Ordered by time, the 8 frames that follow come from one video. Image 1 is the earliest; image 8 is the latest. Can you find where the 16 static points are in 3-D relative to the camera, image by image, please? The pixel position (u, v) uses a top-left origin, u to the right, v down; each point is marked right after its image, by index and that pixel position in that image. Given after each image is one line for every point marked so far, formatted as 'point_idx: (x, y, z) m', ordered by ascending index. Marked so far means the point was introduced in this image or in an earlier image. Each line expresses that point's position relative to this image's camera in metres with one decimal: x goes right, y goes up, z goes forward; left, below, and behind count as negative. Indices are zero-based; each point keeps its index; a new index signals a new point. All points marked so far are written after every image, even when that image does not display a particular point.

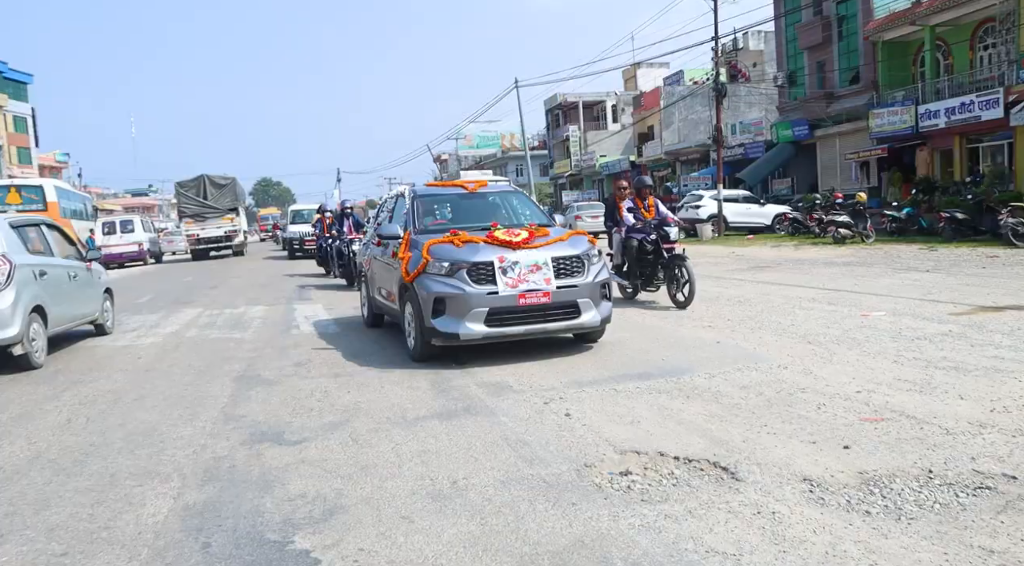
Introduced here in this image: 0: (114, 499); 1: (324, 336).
0: (-2.1, -1.1, +4.1) m
1: (-2.2, -0.7, +9.7) m
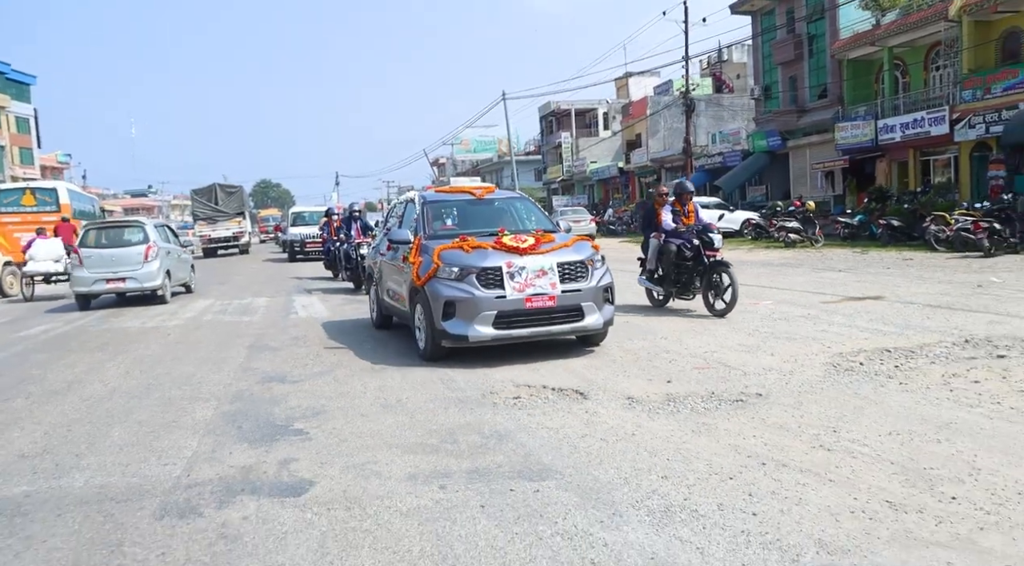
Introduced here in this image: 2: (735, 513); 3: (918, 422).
0: (-2.6, -0.9, +6.2) m
1: (-2.8, -0.6, +11.8) m
2: (+1.0, -1.0, +3.6) m
3: (+2.6, -0.9, +5.1) m
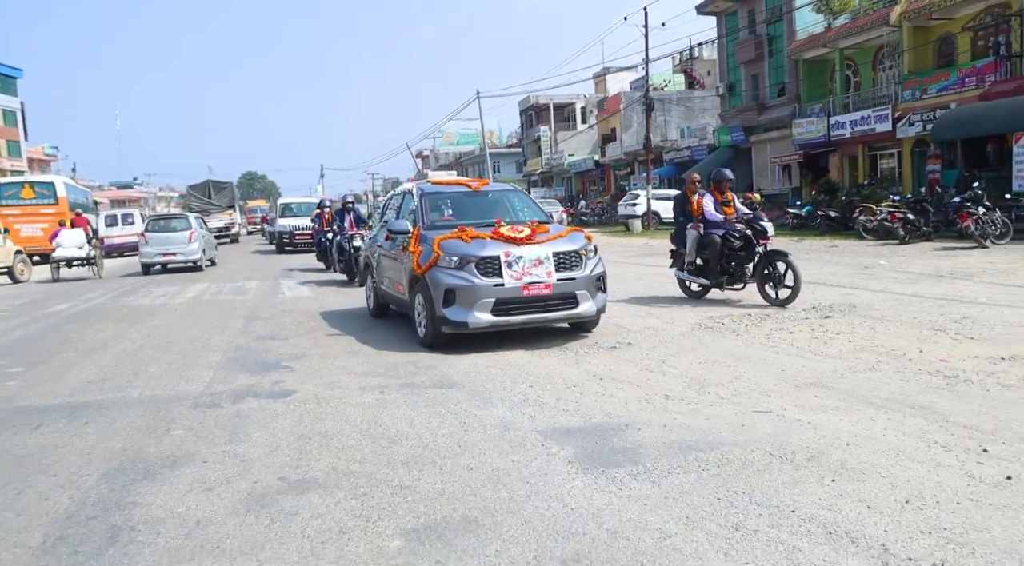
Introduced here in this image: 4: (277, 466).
0: (-3.3, -0.7, +8.2) m
1: (-3.6, -0.3, +13.8) m
2: (+0.4, -0.8, +5.7) m
3: (+1.9, -0.7, +7.2) m
4: (-1.3, -1.0, +4.4) m
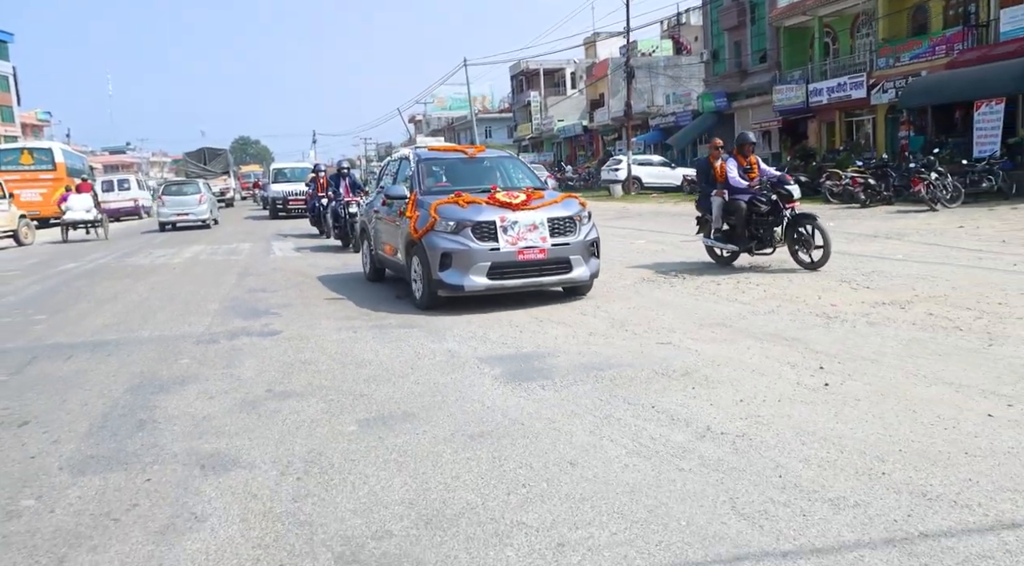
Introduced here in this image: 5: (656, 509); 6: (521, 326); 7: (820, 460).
0: (-3.8, -0.2, +9.3) m
1: (-4.0, +0.4, +14.9) m
2: (-0.1, -0.5, +6.8) m
3: (+1.5, -0.2, +8.4) m
4: (-1.7, -0.7, +5.6) m
5: (+0.6, -0.9, +3.2) m
6: (+0.1, -0.4, +7.3) m
7: (+1.4, -0.8, +3.7) m
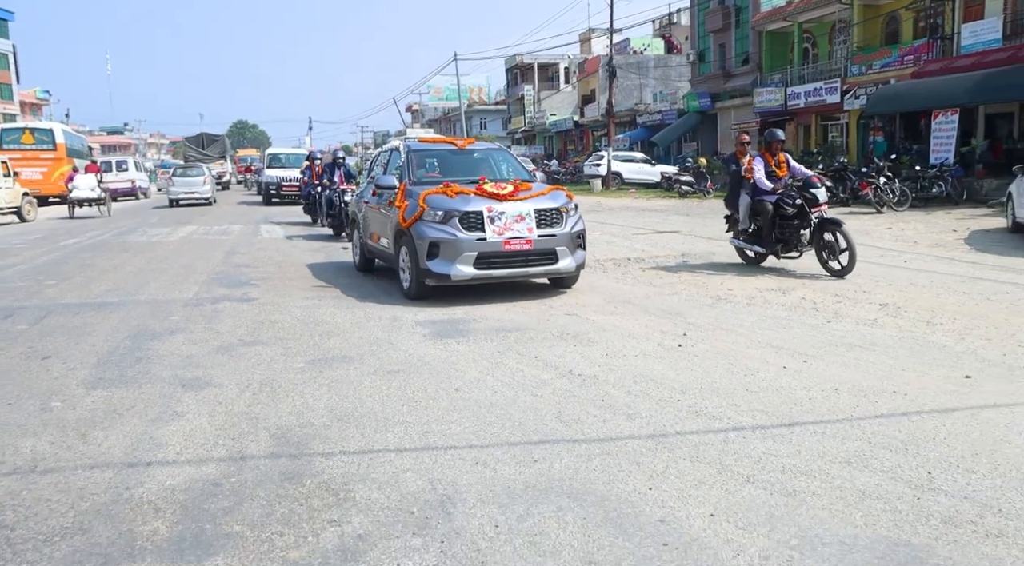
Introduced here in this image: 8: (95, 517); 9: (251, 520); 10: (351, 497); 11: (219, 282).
0: (-4.4, +0.1, +10.6) m
1: (-4.7, +0.8, +16.2) m
2: (-0.7, -0.2, +8.2) m
3: (+0.9, 0.0, +9.7) m
4: (-2.4, -0.4, +6.9) m
5: (-0.1, -0.8, +4.6) m
6: (-0.6, -0.2, +8.6) m
7: (+0.8, -0.7, +5.1) m
8: (-1.7, -0.9, +3.2) m
9: (-1.0, -0.9, +3.2) m
10: (-0.7, -0.9, +3.4) m
11: (-3.6, 0.0, +9.9) m
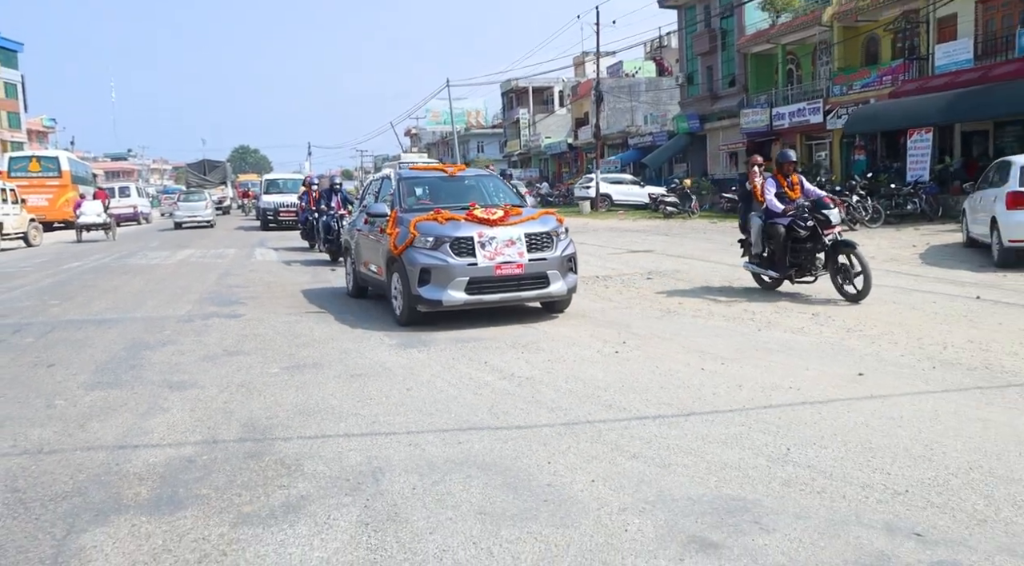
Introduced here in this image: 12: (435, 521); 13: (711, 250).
0: (-4.8, -0.2, +11.4) m
1: (-5.1, +0.4, +17.0) m
2: (-1.1, -0.4, +8.9) m
3: (+0.5, -0.2, +10.5) m
4: (-2.8, -0.6, +7.6) m
5: (-0.5, -0.8, +5.3) m
6: (-1.0, -0.4, +9.4) m
7: (+0.4, -0.8, +5.8) m
8: (-2.1, -1.0, +3.9) m
9: (-1.4, -1.0, +3.9) m
10: (-1.1, -1.0, +4.1) m
11: (-4.0, -0.2, +10.6) m
12: (-0.3, -1.0, +3.4) m
13: (+4.2, +0.7, +17.0) m
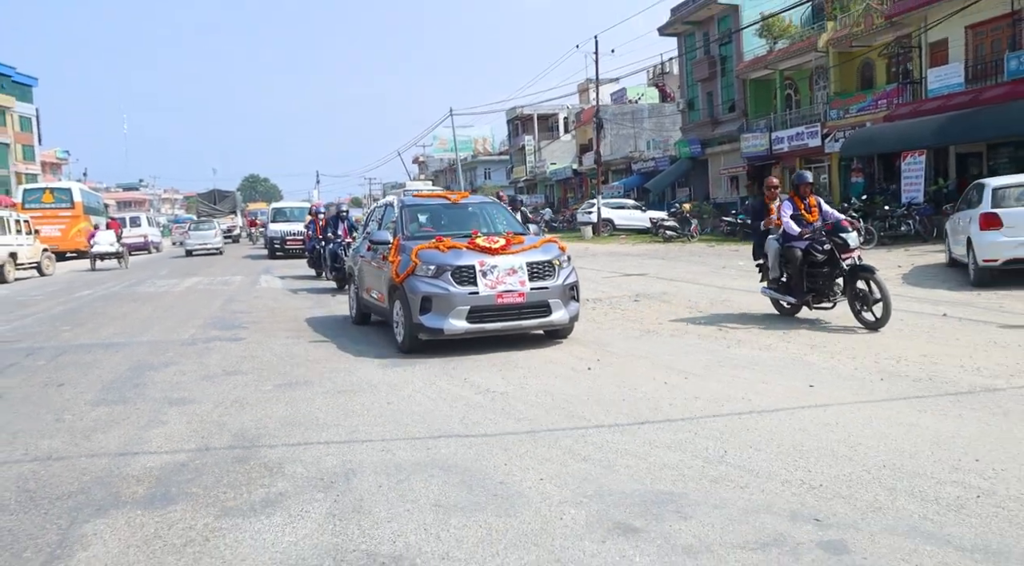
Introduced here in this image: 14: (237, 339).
0: (-5.0, -0.6, +11.9) m
1: (-5.2, -0.2, +17.6) m
2: (-1.3, -0.7, +9.4) m
3: (+0.3, -0.5, +10.9) m
4: (-3.0, -0.9, +8.1) m
5: (-0.7, -1.0, +5.8) m
6: (-1.1, -0.7, +9.9) m
7: (+0.2, -0.9, +6.2) m
8: (-2.3, -1.1, +4.4) m
9: (-1.7, -1.1, +4.4) m
10: (-1.3, -1.1, +4.6) m
11: (-4.2, -0.6, +11.2) m
12: (-0.6, -1.1, +3.9) m
13: (+4.2, +0.2, +17.4) m
14: (-3.4, -0.7, +9.9) m
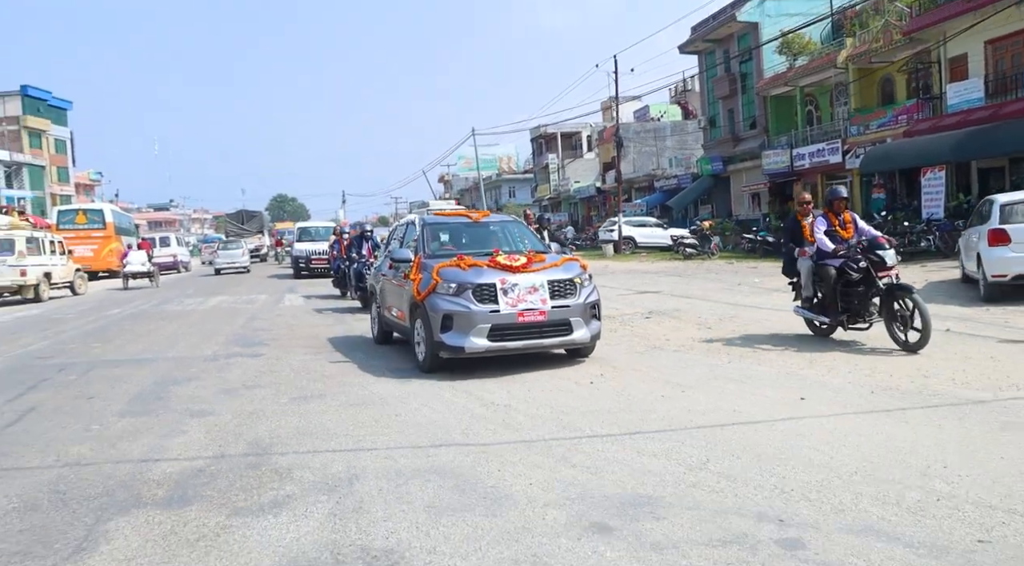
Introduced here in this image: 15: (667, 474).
0: (-4.8, -0.8, +12.4) m
1: (-4.8, -0.6, +18.0) m
2: (-1.2, -0.9, +9.8) m
3: (+0.5, -0.8, +11.2) m
4: (-2.9, -1.1, +8.5) m
5: (-0.7, -1.1, +6.1) m
6: (-1.0, -0.9, +10.2) m
7: (+0.2, -1.1, +6.5) m
8: (-2.4, -1.2, +4.8) m
9: (-1.7, -1.2, +4.7) m
10: (-1.4, -1.2, +4.9) m
11: (-4.0, -0.9, +11.6) m
12: (-0.6, -1.2, +4.2) m
13: (+4.5, -0.1, +17.6) m
14: (-3.3, -0.9, +10.3) m
15: (+0.9, -1.2, +4.9) m
